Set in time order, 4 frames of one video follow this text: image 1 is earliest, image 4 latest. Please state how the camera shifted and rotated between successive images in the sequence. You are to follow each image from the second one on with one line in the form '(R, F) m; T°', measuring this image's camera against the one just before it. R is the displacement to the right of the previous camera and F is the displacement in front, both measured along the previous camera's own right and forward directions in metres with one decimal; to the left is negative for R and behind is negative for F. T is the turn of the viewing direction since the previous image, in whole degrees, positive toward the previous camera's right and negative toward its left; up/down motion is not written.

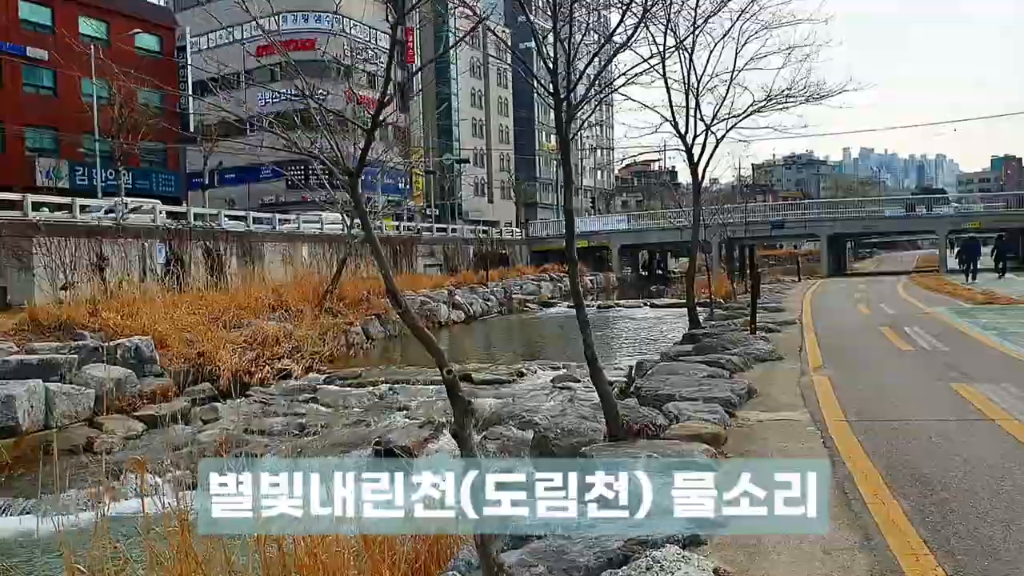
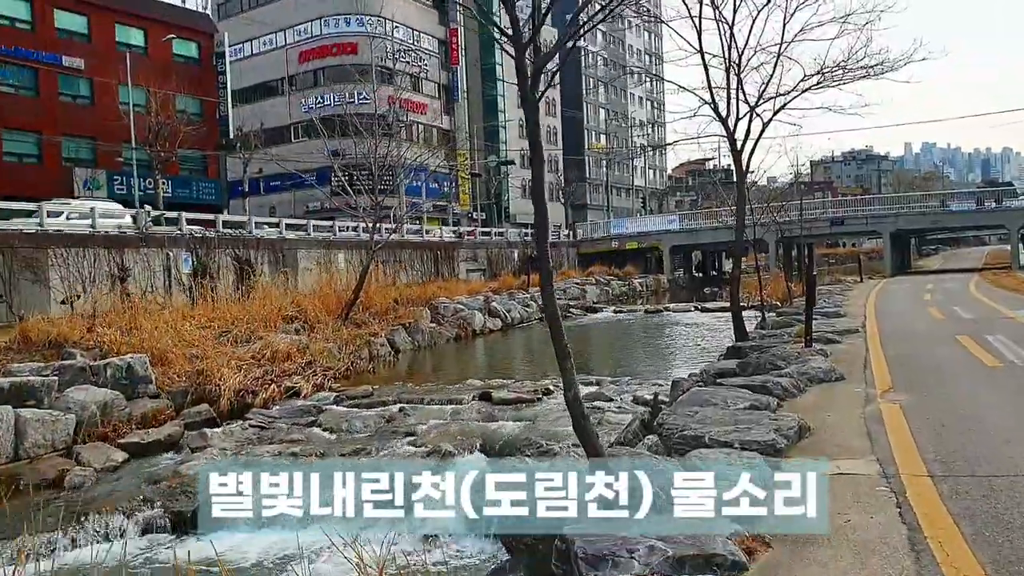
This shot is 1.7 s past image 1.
(+0.5, +1.3) m; -4°
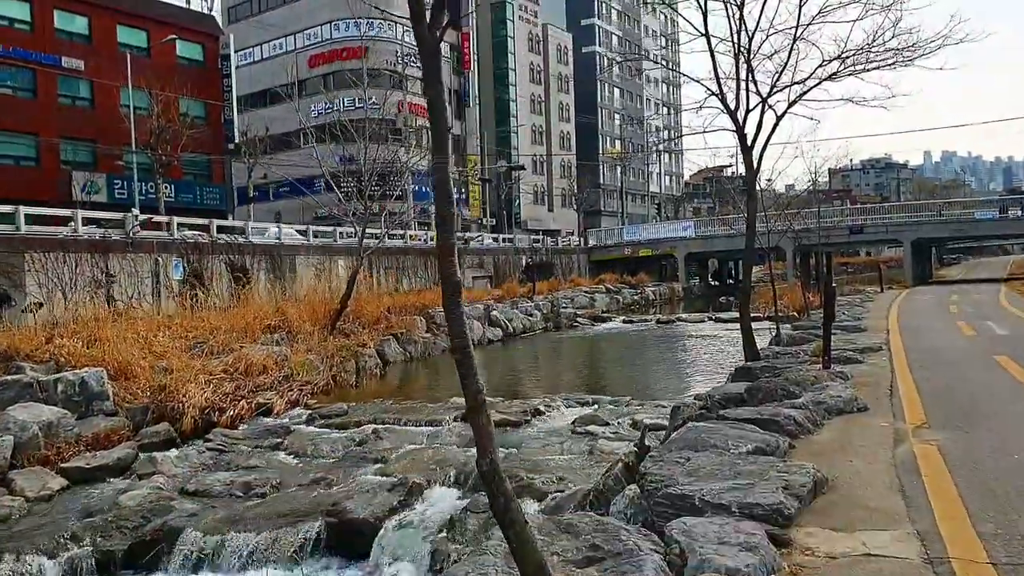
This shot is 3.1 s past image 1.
(+0.4, +1.1) m; -1°
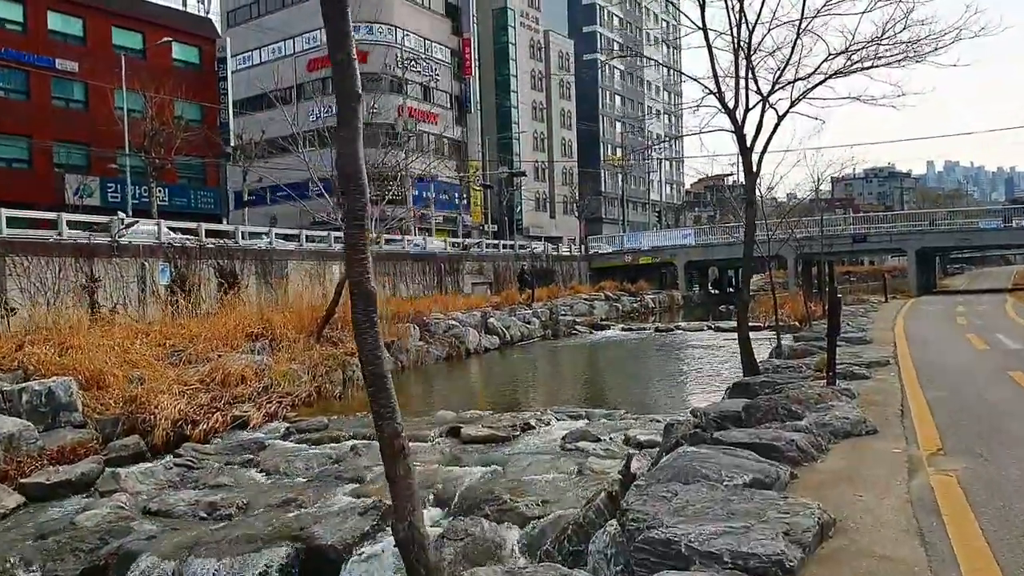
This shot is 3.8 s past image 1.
(+0.2, +0.5) m; 0°
